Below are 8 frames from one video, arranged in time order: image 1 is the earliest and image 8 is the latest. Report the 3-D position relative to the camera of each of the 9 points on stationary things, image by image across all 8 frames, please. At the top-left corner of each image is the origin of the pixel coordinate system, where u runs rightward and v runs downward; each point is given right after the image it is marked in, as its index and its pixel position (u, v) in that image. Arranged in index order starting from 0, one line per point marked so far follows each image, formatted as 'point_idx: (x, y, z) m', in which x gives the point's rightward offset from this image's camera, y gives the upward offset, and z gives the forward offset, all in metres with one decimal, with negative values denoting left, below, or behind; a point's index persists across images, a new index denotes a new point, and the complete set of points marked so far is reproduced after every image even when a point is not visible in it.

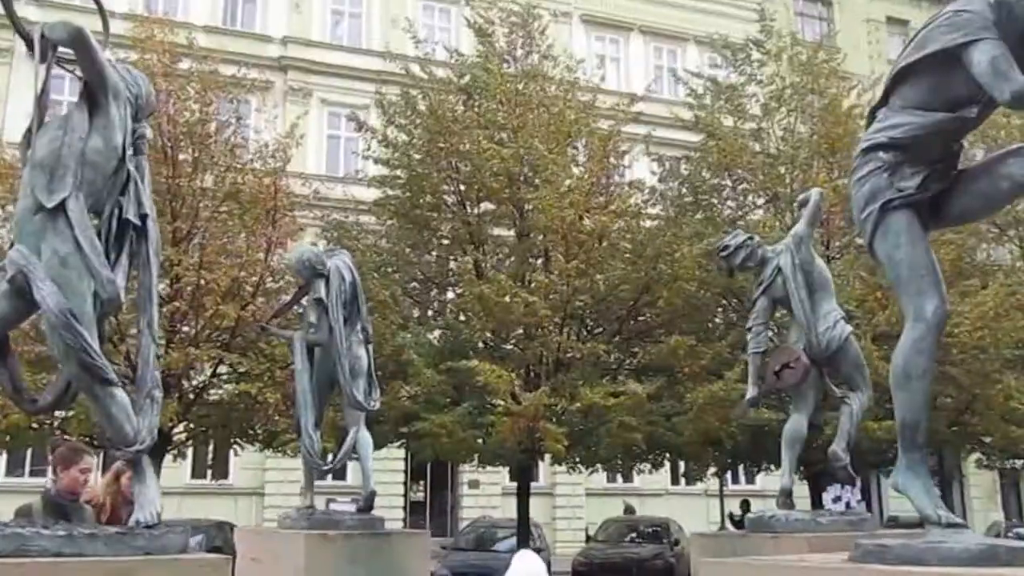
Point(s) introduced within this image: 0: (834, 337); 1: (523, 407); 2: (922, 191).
0: (+2.9, -0.5, +10.4) m
1: (0.0, -2.0, +18.4) m
2: (+1.7, +0.4, +4.8) m
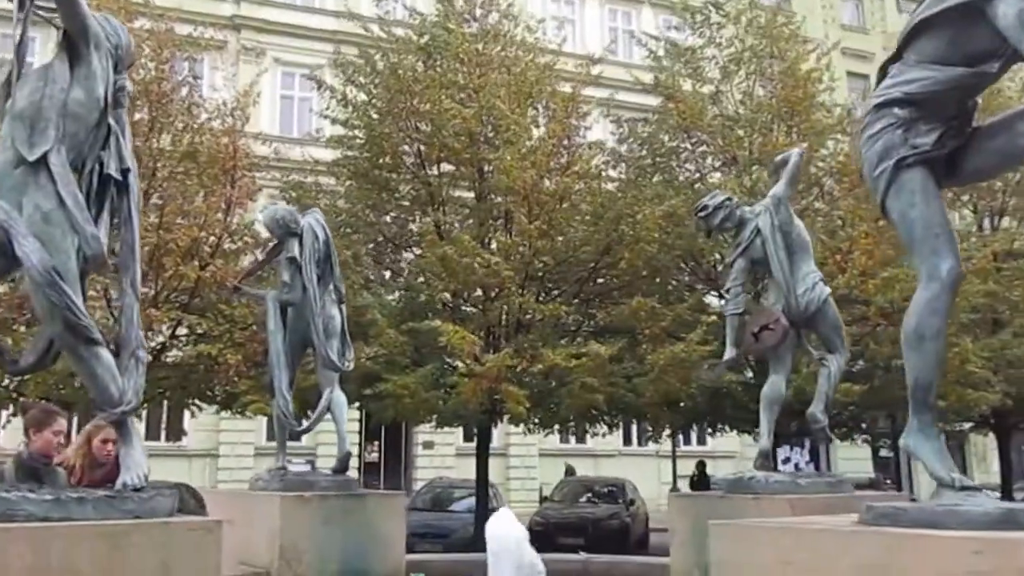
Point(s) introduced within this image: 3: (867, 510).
0: (+2.7, -0.1, +10.4) m
1: (-0.5, -1.3, +18.3) m
2: (+1.8, +0.6, +4.8) m
3: (+1.5, -0.9, +4.7) m
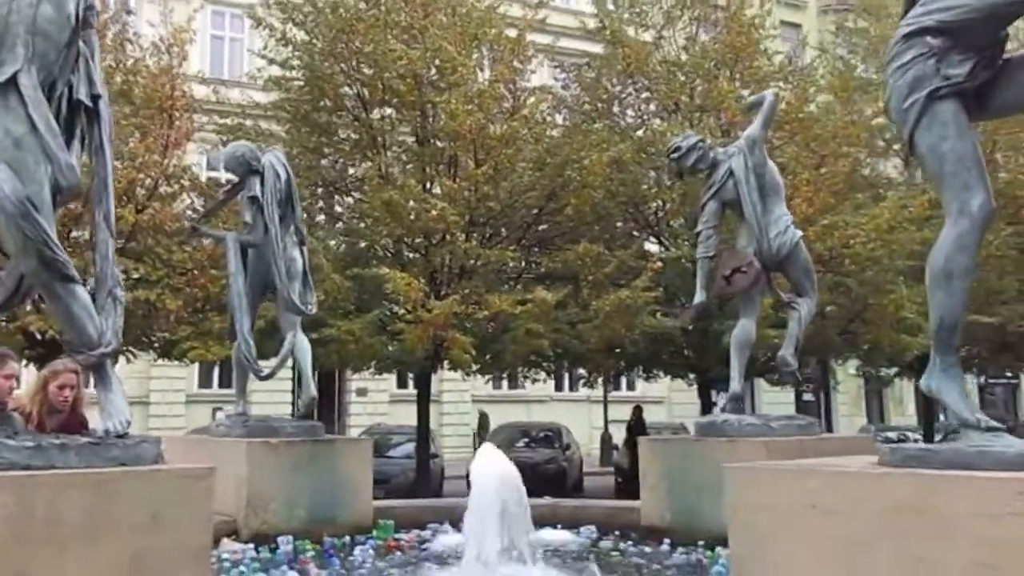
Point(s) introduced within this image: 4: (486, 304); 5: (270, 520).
0: (+2.4, +0.4, +10.3) m
1: (-1.3, -0.4, +18.1) m
2: (+1.8, +0.8, +4.6) m
3: (+1.5, -0.7, +4.6) m
4: (-0.5, -0.3, +18.9) m
5: (-2.0, -1.9, +9.2) m
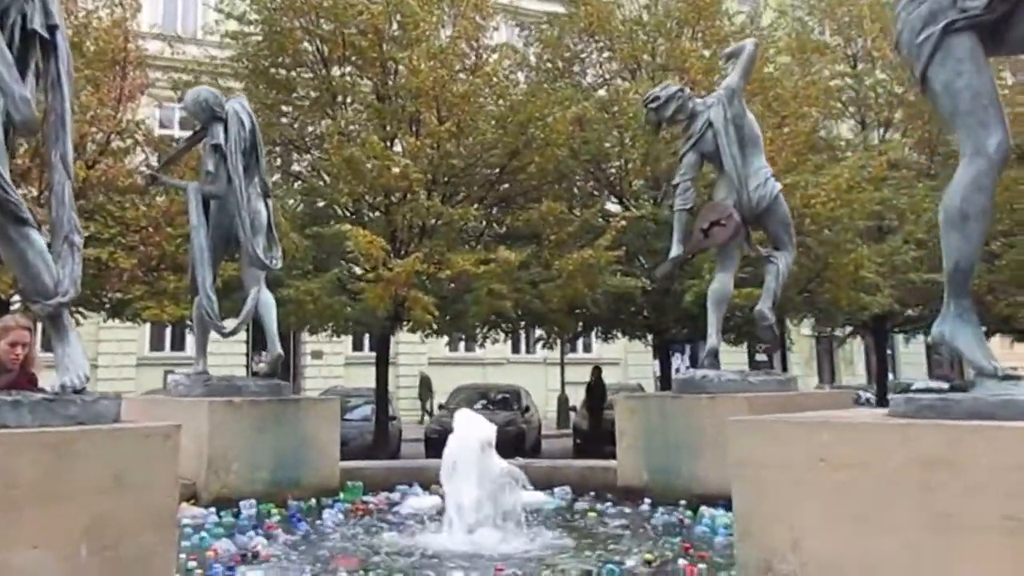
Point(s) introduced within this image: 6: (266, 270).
0: (+2.2, +0.8, +10.1) m
1: (-1.8, +0.2, +17.7) m
2: (+1.8, +1.1, +4.4) m
3: (+1.5, -0.4, +4.4) m
4: (-1.0, +0.4, +18.6) m
5: (-2.2, -1.5, +8.9) m
6: (-2.0, +0.1, +9.4) m
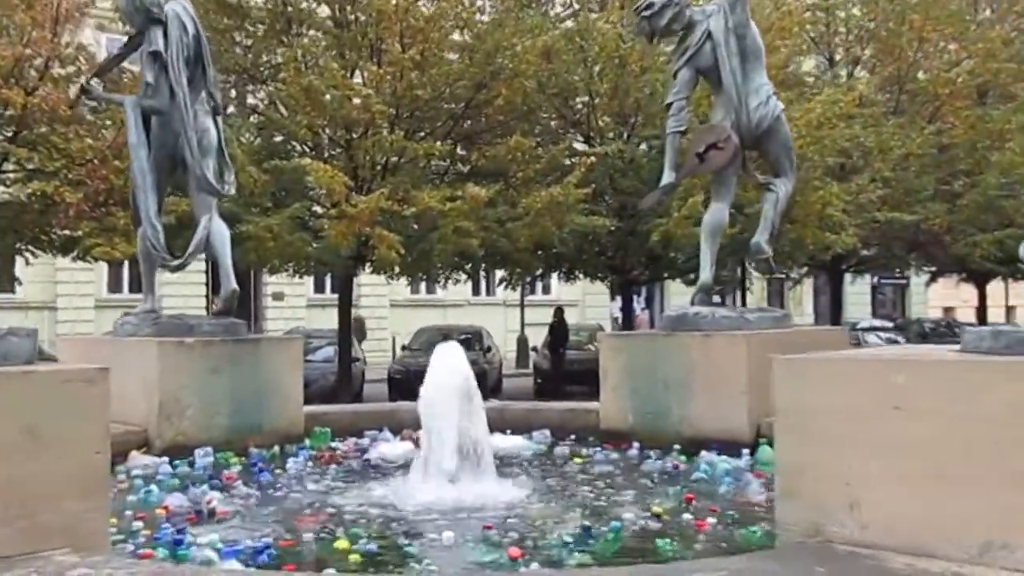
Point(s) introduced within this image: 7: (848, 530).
0: (+2.0, +1.4, +9.2) m
1: (-2.3, +1.2, +16.7) m
2: (+1.9, +1.3, +3.5) m
3: (+1.5, -0.2, +3.6) m
4: (-1.5, +1.4, +17.6) m
5: (-2.3, -1.0, +8.0) m
6: (-2.2, +0.7, +8.5) m
7: (+1.2, -0.9, +4.1) m
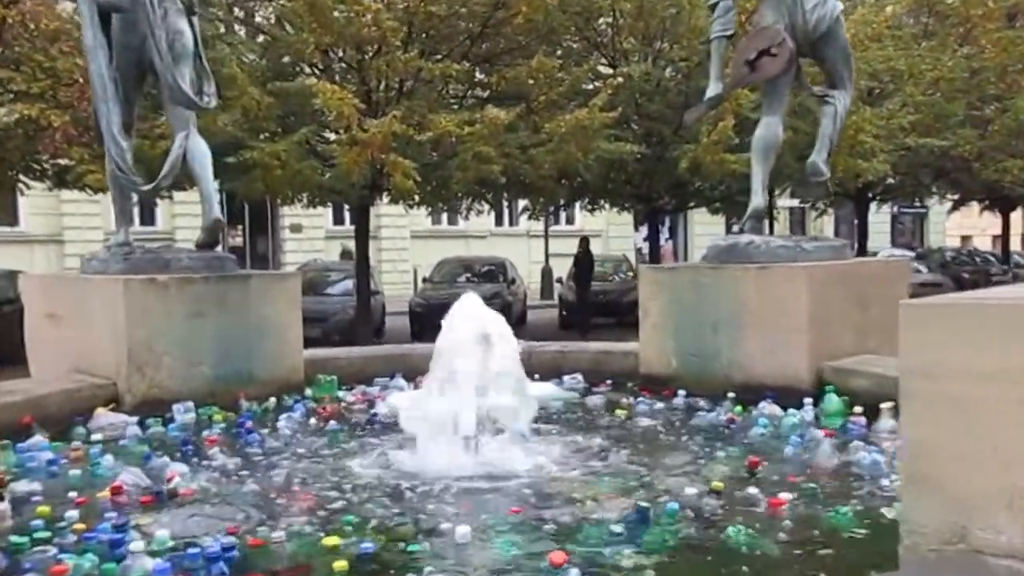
0: (+2.2, +1.9, +7.9) m
1: (-2.0, +2.1, +15.5) m
2: (+1.9, +1.5, +2.2) m
3: (+1.6, 0.0, +2.5) m
4: (-1.2, +2.4, +16.4) m
5: (-2.1, -0.6, +7.0) m
6: (-2.0, +1.1, +7.3) m
7: (+1.3, -0.7, +3.0) m
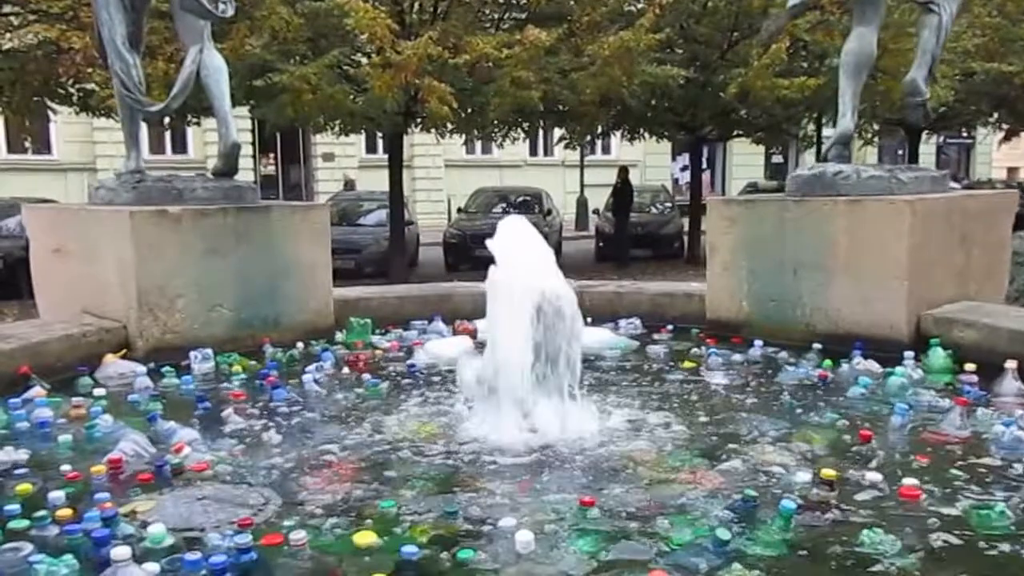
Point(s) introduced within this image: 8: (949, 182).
0: (+2.6, +2.3, +6.9) m
1: (-1.4, +3.0, +14.6) m
2: (+2.1, +1.6, +1.2) m
3: (+1.8, +0.1, +1.6) m
4: (-0.6, +3.3, +15.4) m
5: (-1.8, -0.2, +6.2) m
6: (-1.7, +1.5, +6.5) m
7: (+1.5, -0.6, +2.2) m
8: (+2.8, +0.6, +6.9) m
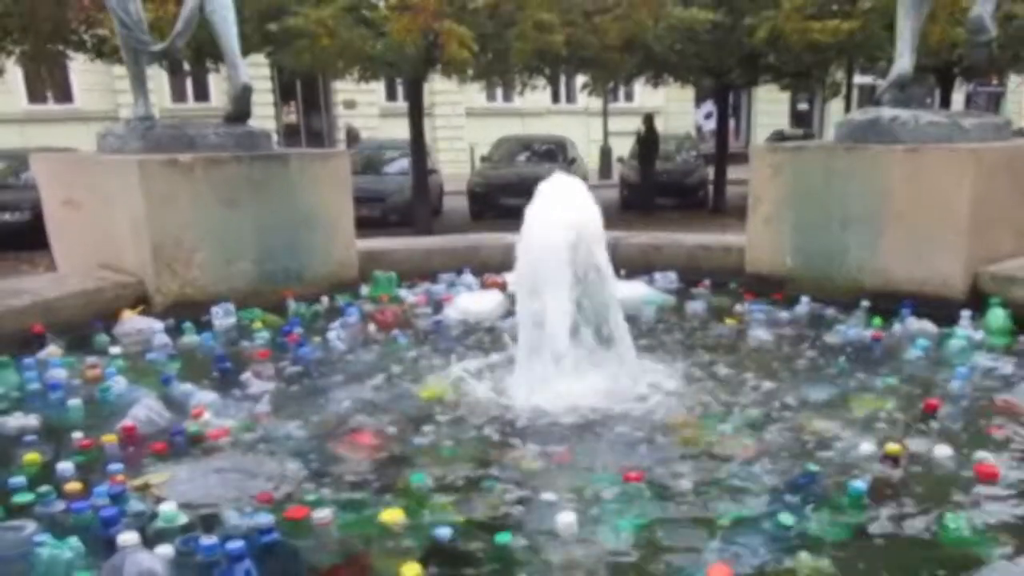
0: (+2.7, +2.6, +6.4) m
1: (-1.0, +3.6, +14.2) m
2: (+2.2, +1.6, +0.8) m
3: (+1.9, +0.1, +1.2) m
4: (-0.2, +4.0, +14.9) m
5: (-1.6, 0.0, +6.0) m
6: (-1.5, +1.8, +6.1) m
7: (+1.6, -0.5, +1.9) m
8: (+2.9, +0.9, +6.5) m
